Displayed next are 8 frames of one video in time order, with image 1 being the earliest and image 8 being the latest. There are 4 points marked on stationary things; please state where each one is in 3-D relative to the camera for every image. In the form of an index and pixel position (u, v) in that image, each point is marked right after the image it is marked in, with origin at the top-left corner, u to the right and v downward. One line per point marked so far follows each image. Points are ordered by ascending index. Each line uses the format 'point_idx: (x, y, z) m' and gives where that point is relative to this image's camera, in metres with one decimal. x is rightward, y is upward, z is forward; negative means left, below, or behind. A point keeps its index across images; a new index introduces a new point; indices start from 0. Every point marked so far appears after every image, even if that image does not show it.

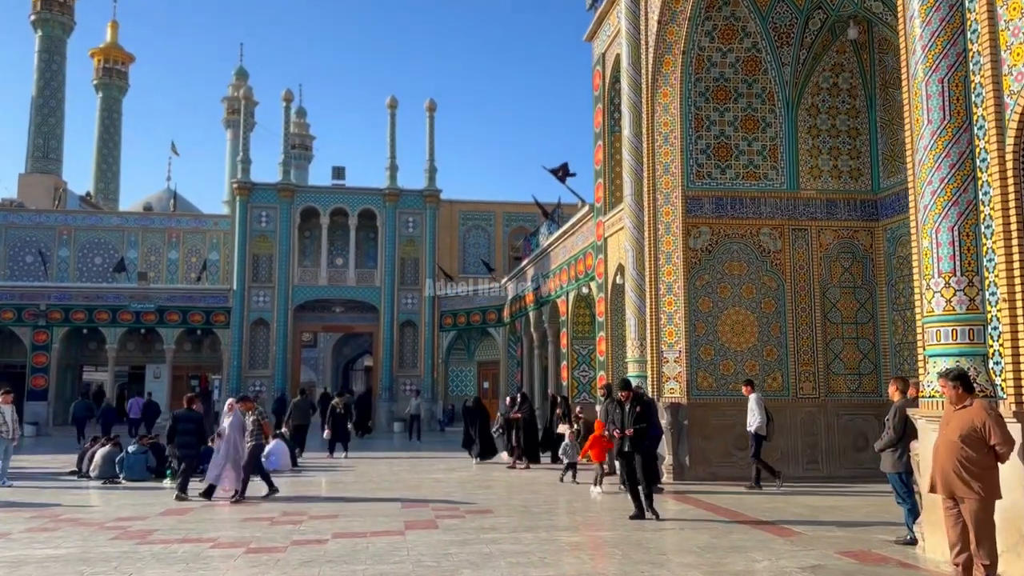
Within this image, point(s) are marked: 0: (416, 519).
0: (-0.9, -2.1, +7.5) m
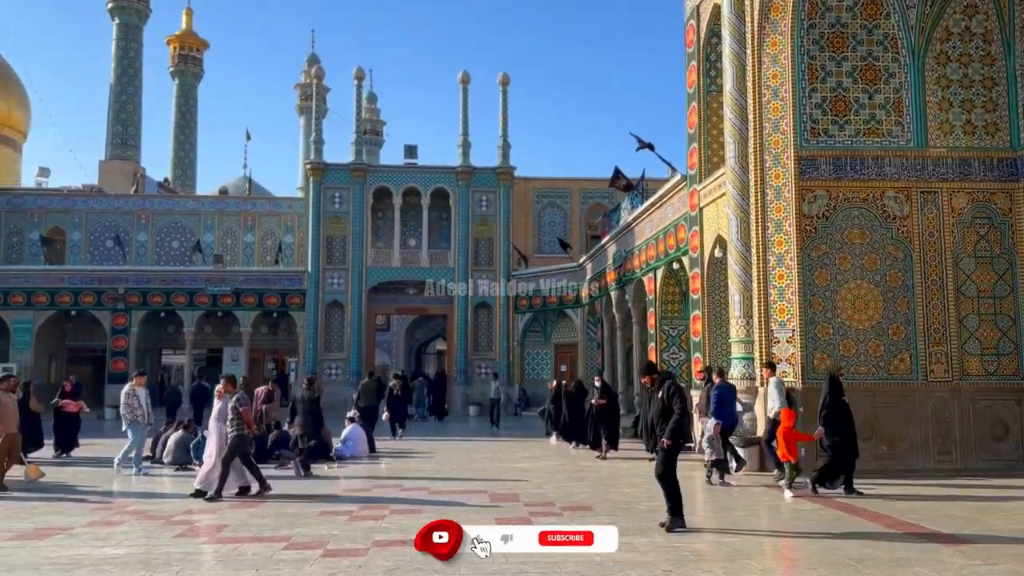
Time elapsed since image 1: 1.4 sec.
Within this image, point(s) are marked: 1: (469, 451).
0: (0.0, -1.9, +6.7) m
1: (-0.6, -2.6, +13.2) m
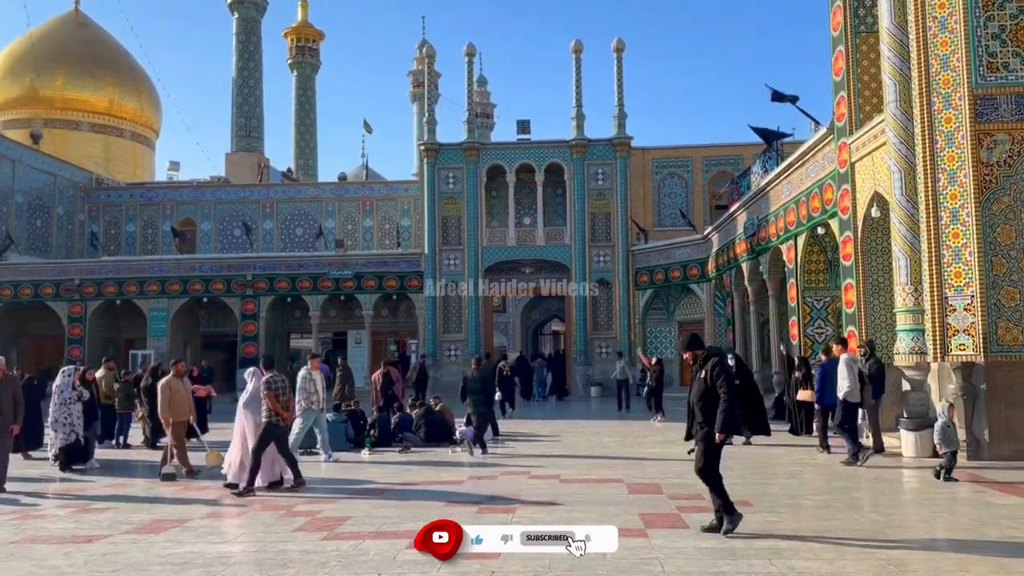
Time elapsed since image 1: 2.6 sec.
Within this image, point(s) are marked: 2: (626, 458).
0: (+1.0, -1.6, +6.0) m
1: (+1.3, -2.2, +12.5) m
2: (+1.3, -2.0, +9.4) m
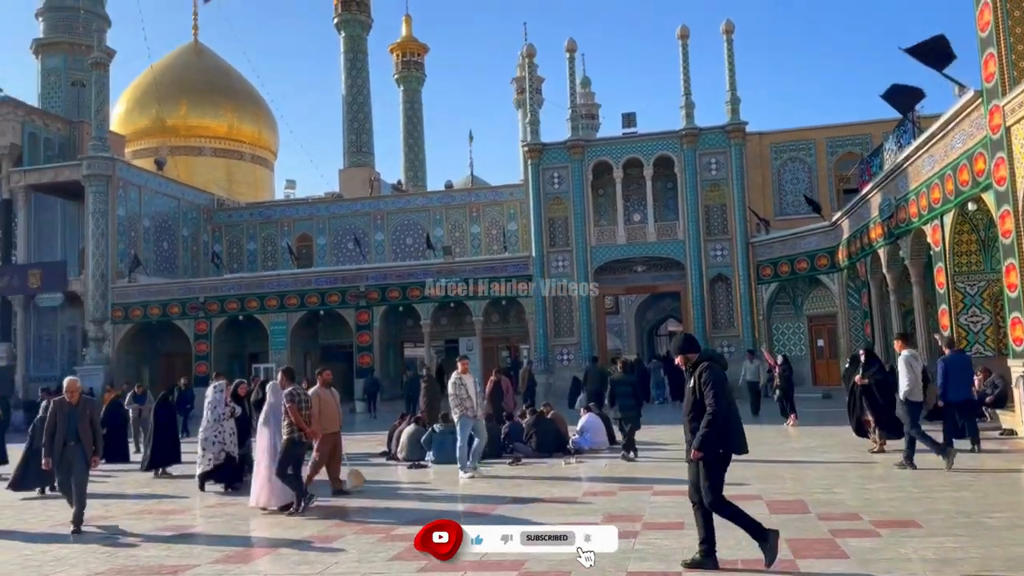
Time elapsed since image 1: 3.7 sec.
0: (+1.8, -1.5, +5.1) m
1: (+3.0, -2.1, +11.5) m
2: (+2.5, -1.9, +8.5) m
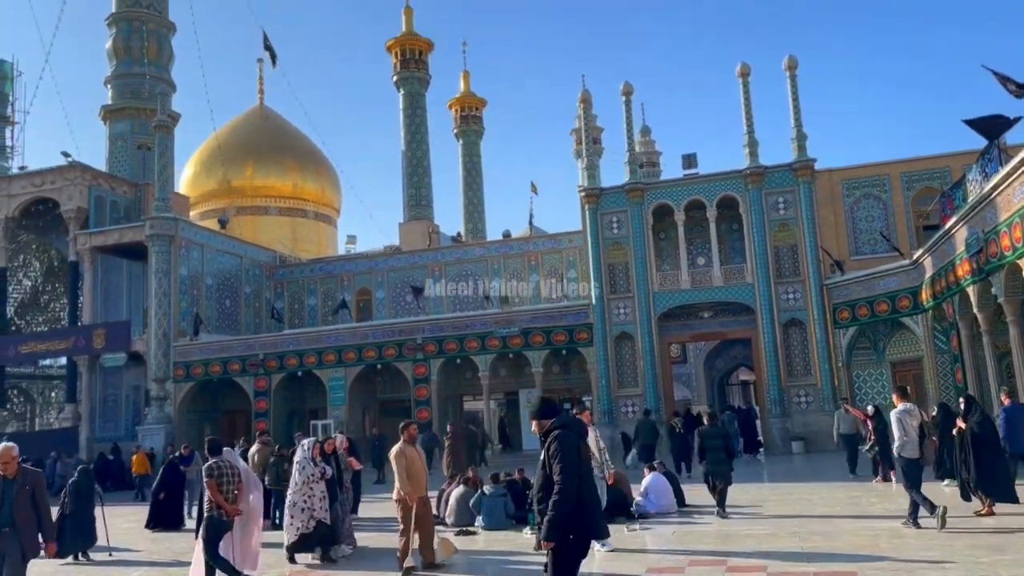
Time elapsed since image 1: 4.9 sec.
0: (+2.0, -1.7, +4.2) m
1: (+3.7, -2.7, +10.4) m
2: (+3.1, -2.3, +7.5) m
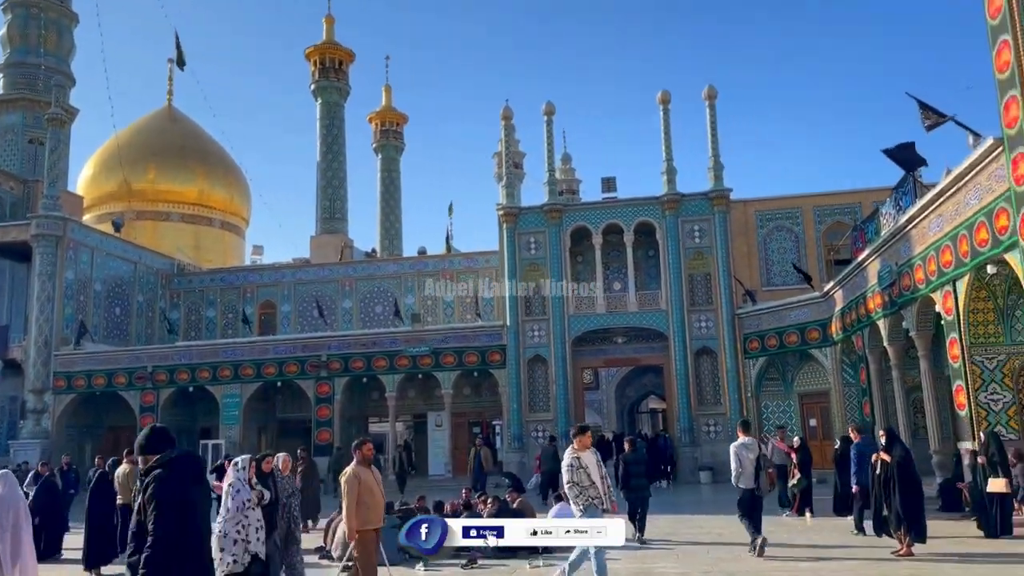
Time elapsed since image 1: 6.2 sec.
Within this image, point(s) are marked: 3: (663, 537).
0: (+1.5, -1.8, +3.6) m
1: (+2.5, -3.0, +10.0) m
2: (+2.1, -2.5, +7.0) m
3: (+1.9, -3.1, +10.2) m
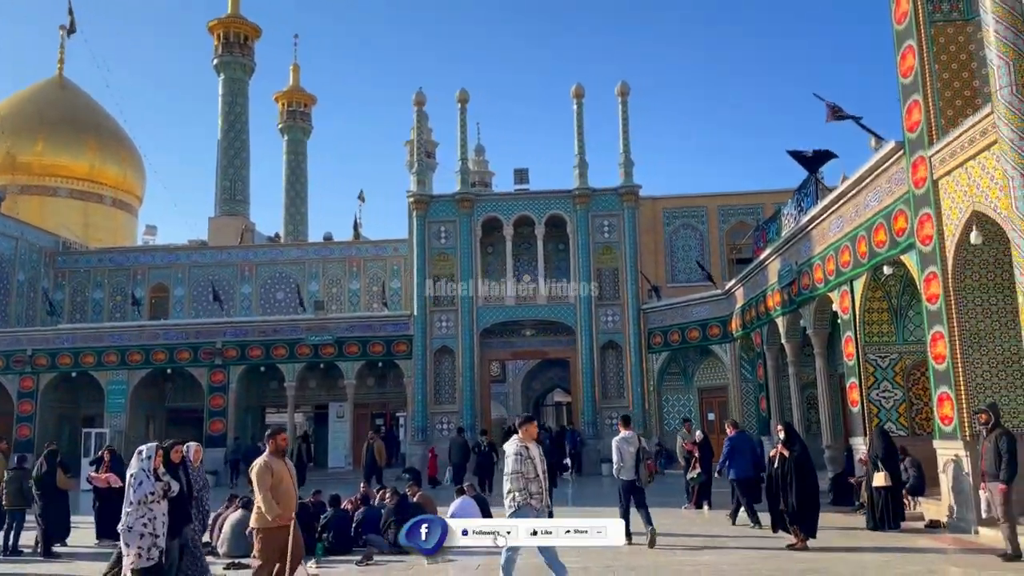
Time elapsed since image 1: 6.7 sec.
0: (+1.0, -1.8, +3.5) m
1: (+1.3, -2.9, +9.9) m
2: (+1.3, -2.4, +6.9) m
3: (+0.6, -3.0, +10.1) m
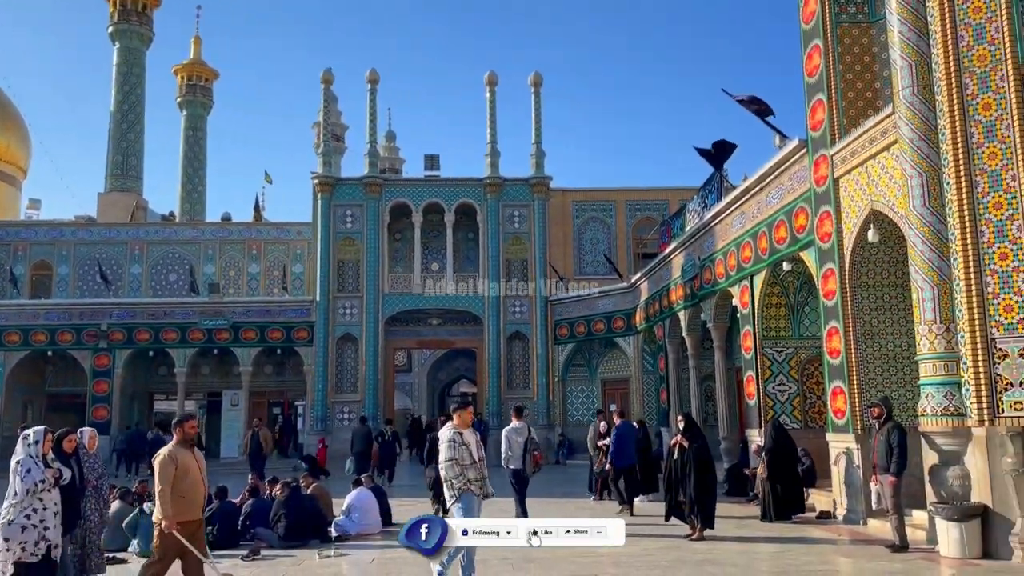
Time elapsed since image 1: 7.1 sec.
0: (+0.6, -1.7, +3.3) m
1: (+0.1, -2.8, +9.7) m
2: (+0.4, -2.3, +6.8) m
3: (-0.6, -2.8, +9.9) m
